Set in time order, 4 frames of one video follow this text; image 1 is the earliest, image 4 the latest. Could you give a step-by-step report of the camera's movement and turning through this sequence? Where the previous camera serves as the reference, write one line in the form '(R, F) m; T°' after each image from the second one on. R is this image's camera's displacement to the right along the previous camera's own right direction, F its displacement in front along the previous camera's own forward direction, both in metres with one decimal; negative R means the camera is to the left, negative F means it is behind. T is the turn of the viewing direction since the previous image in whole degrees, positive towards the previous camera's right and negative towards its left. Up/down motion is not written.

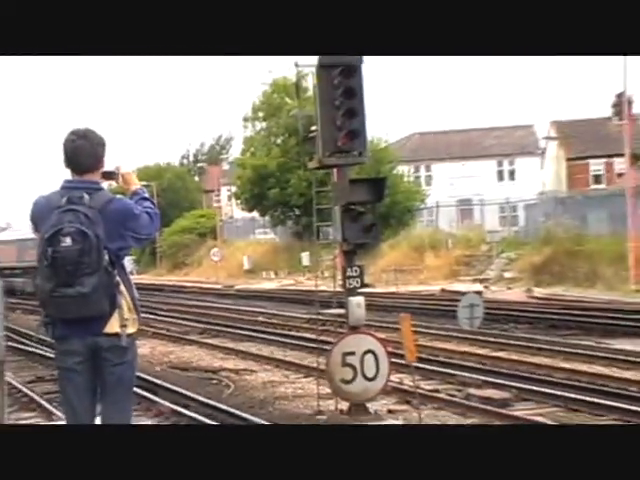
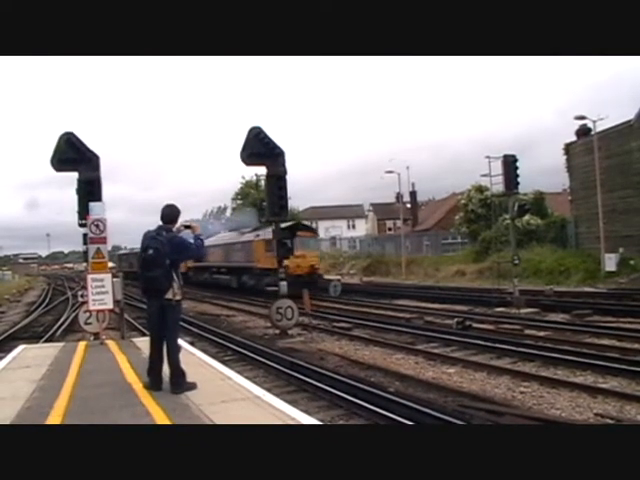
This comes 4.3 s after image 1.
(+0.4, -5.0) m; +1°
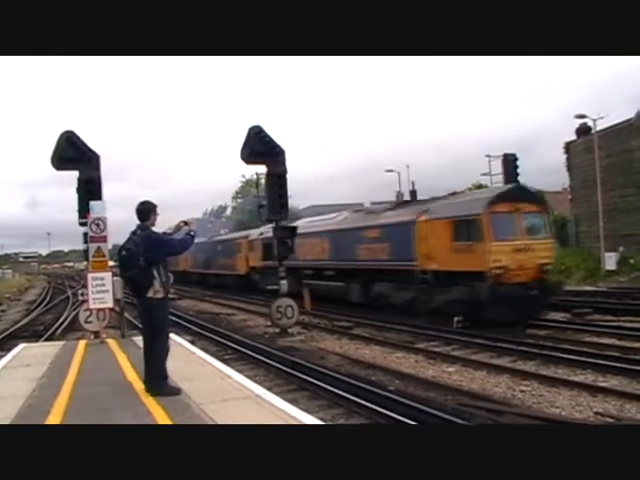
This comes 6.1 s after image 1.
(0.0, 0.0) m; 0°
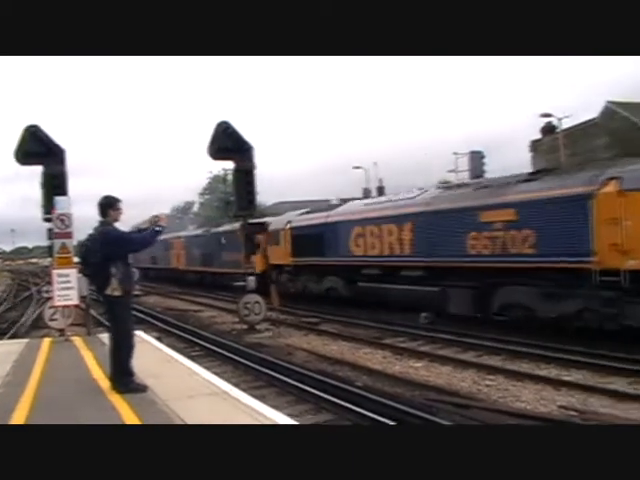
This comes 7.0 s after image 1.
(0.0, 0.0) m; +2°
